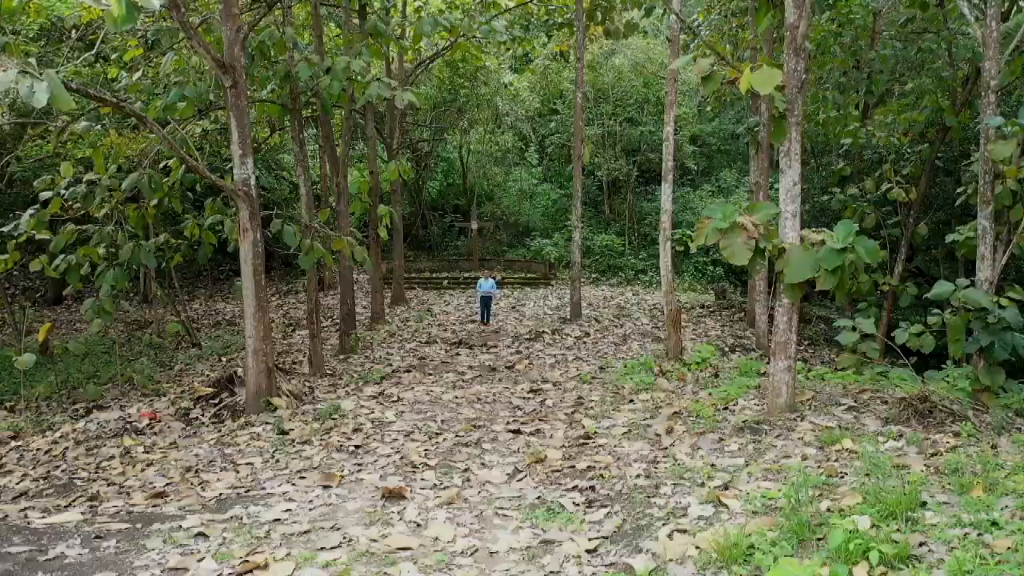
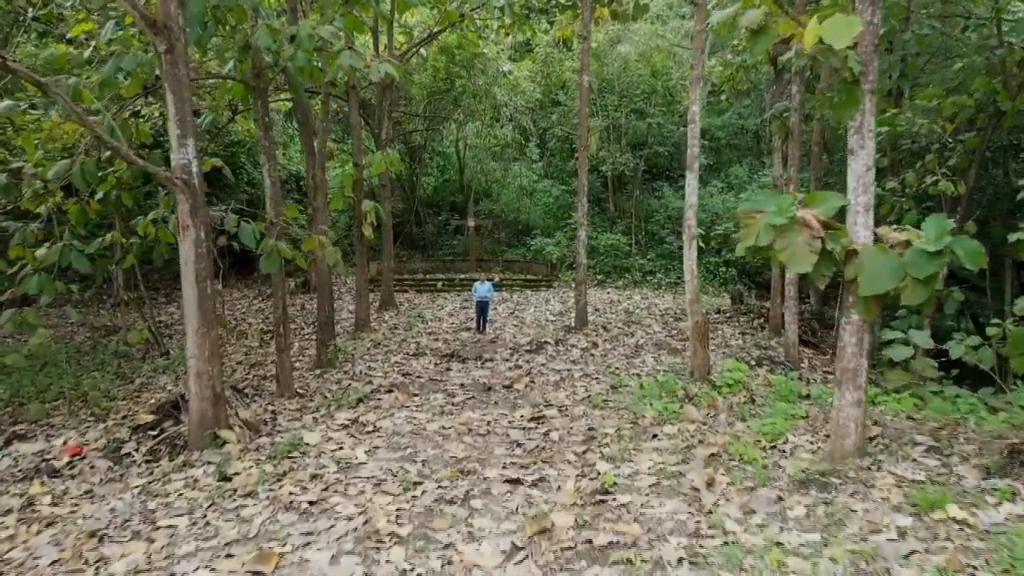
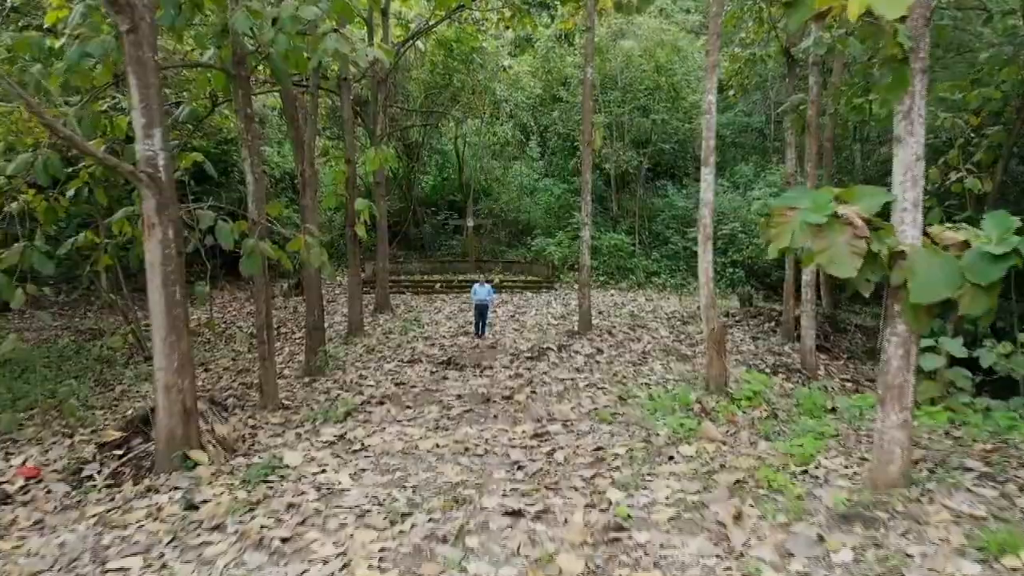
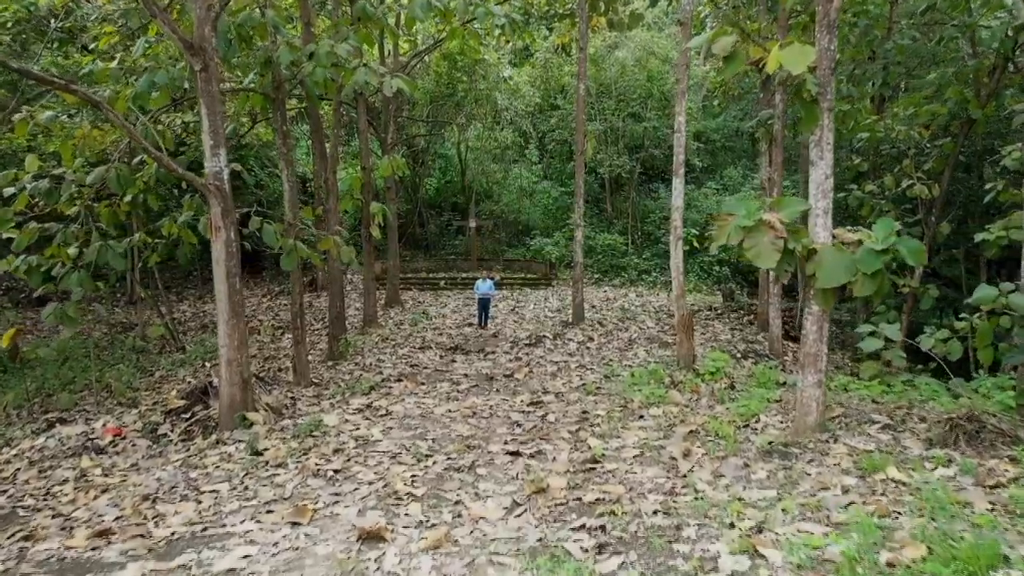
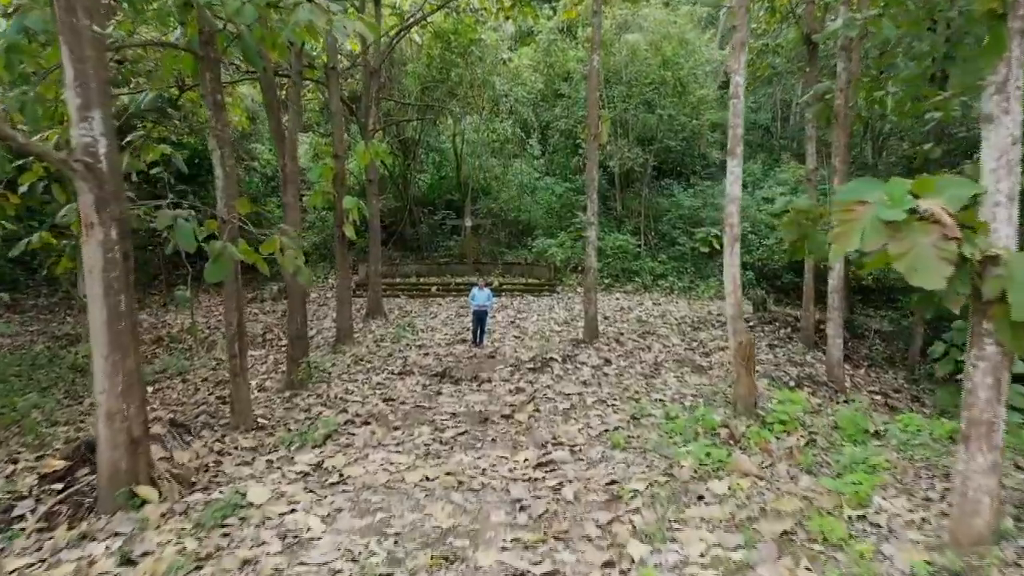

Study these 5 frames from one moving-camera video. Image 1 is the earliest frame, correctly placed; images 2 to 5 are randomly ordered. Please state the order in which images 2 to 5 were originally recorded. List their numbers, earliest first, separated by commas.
4, 2, 3, 5
